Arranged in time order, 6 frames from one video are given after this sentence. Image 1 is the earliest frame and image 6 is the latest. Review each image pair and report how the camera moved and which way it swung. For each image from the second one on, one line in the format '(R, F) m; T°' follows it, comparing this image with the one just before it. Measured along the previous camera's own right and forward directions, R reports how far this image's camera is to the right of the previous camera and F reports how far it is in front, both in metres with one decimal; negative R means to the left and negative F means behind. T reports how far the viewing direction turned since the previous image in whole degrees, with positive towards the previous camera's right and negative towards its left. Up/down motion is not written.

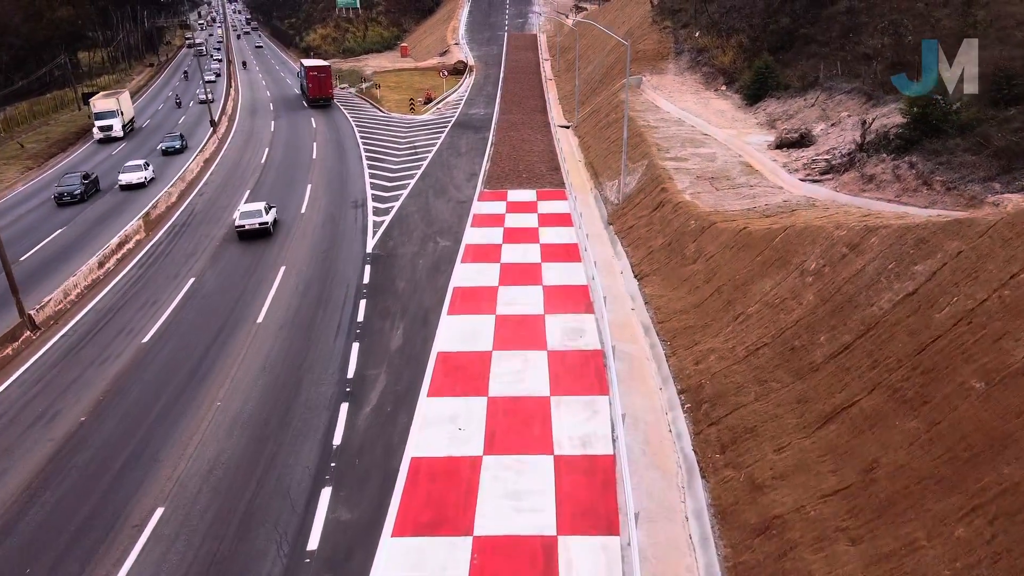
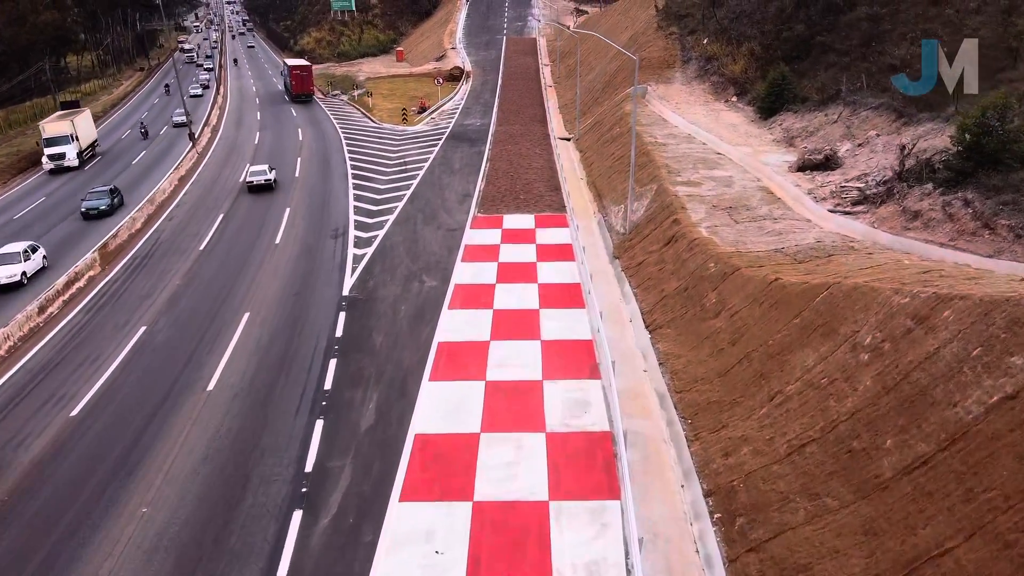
(+0.1, +2.3) m; 0°
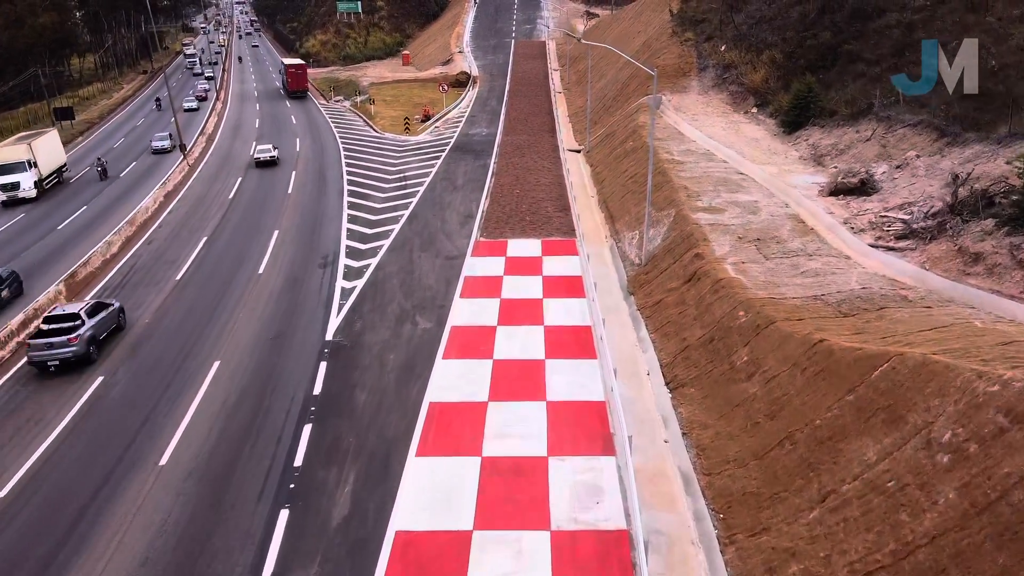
(+0.1, +1.9) m; -1°
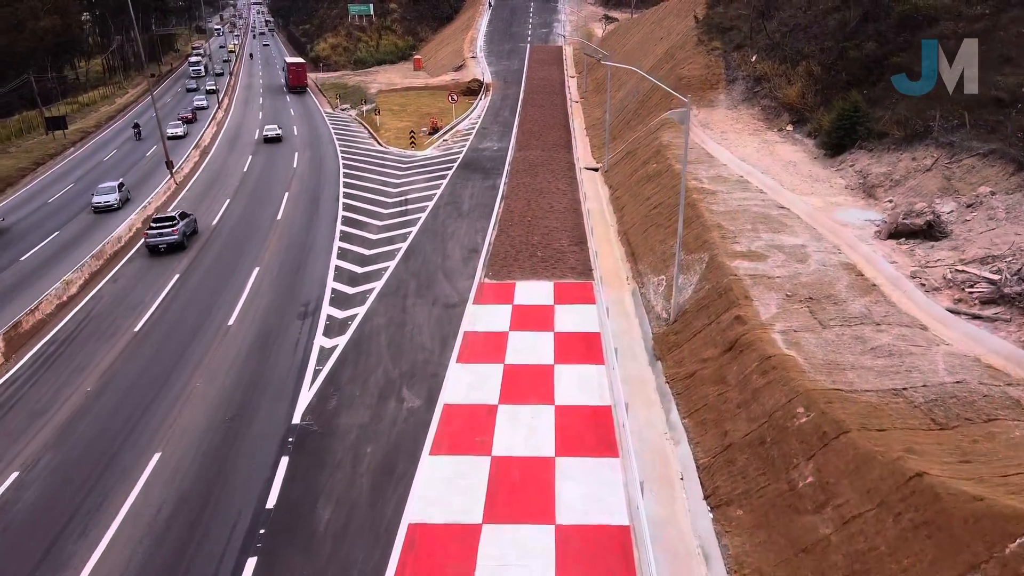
(+0.2, +2.8) m; -1°
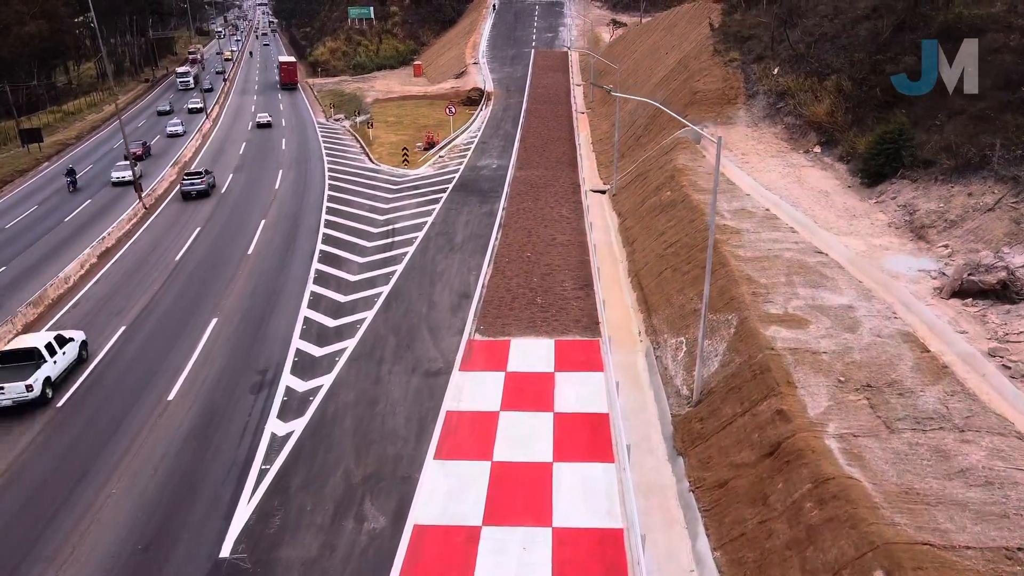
(+0.3, +2.8) m; 0°
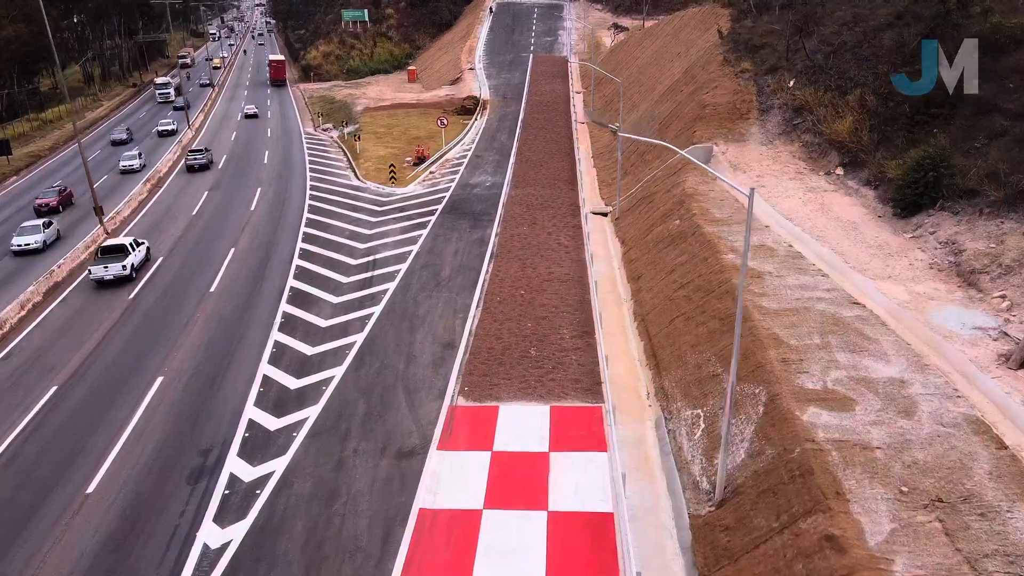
(+0.2, +2.5) m; 0°
